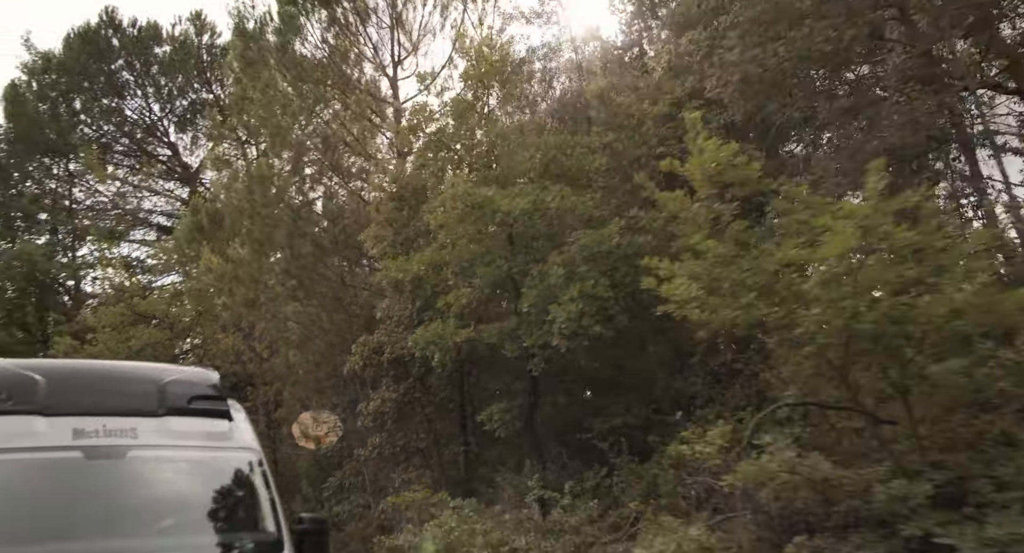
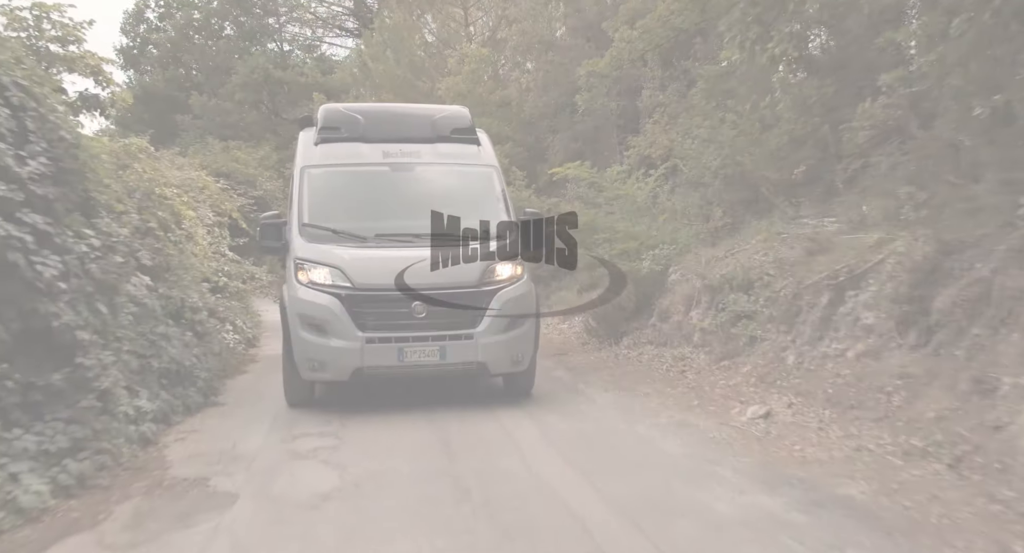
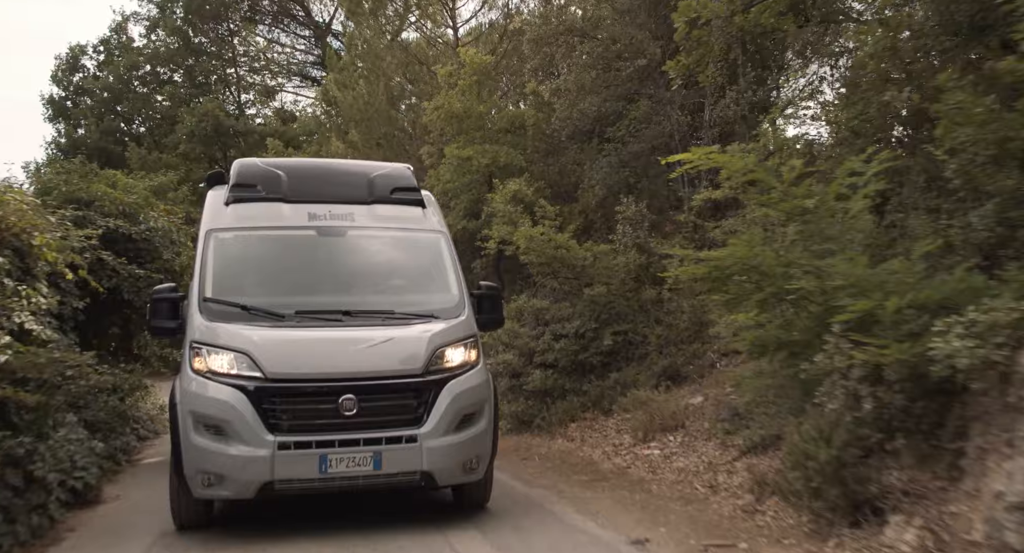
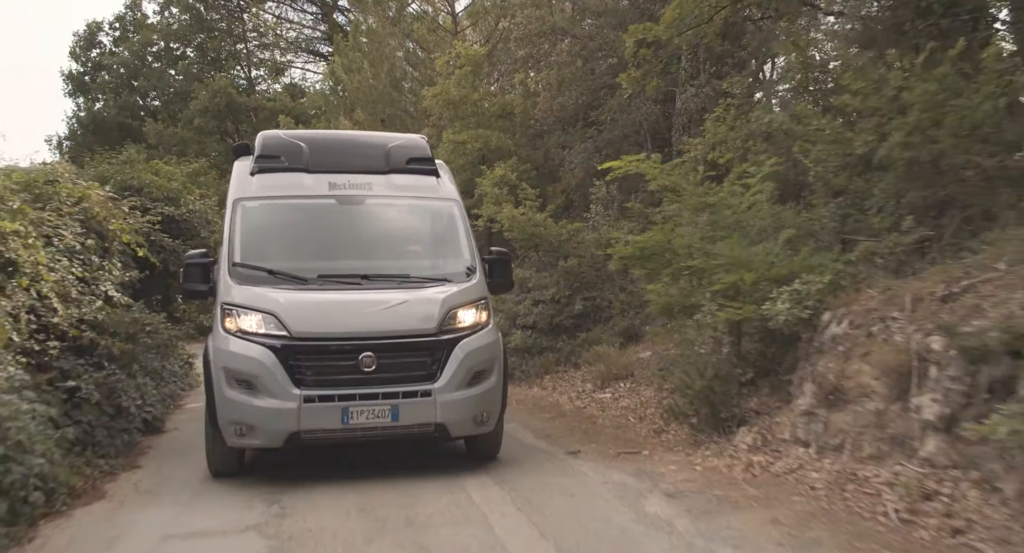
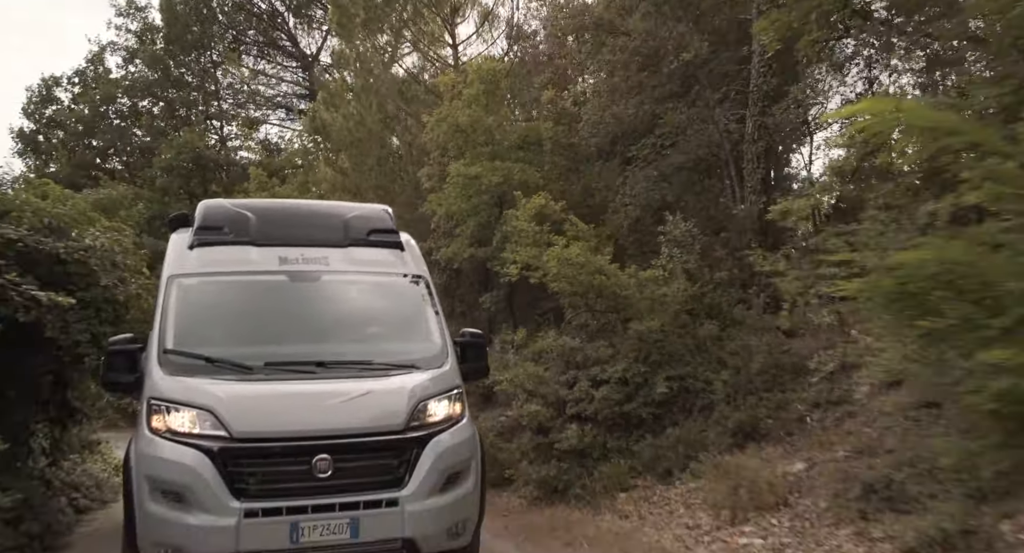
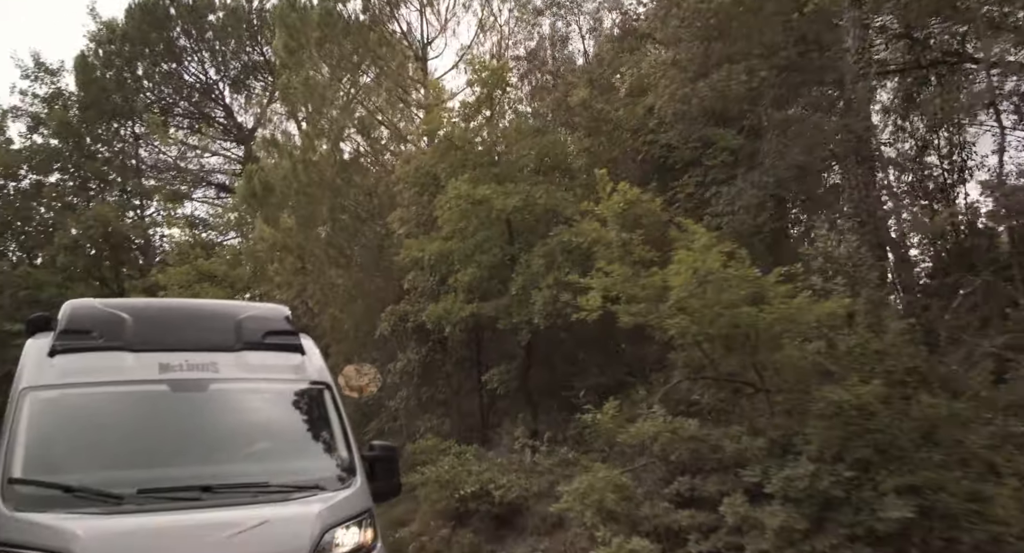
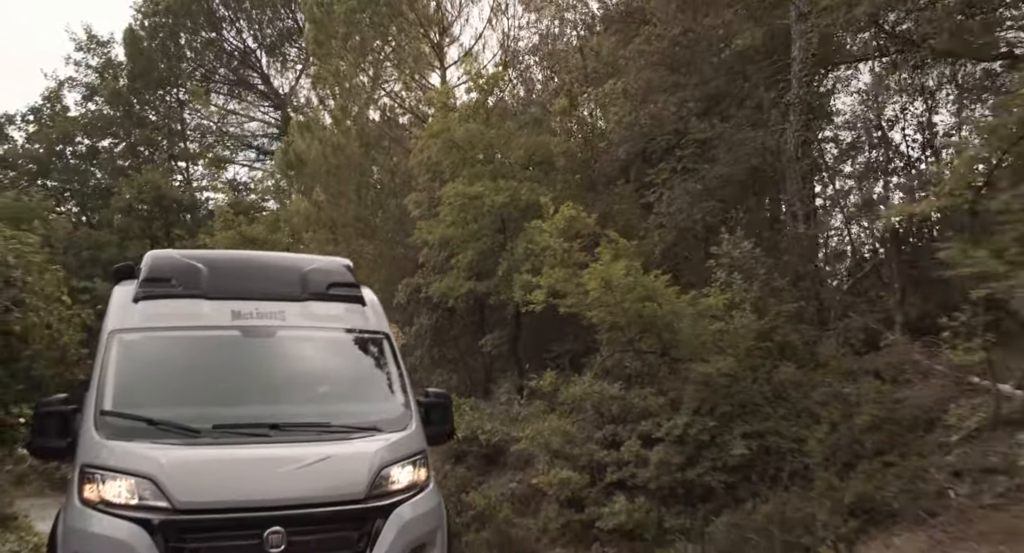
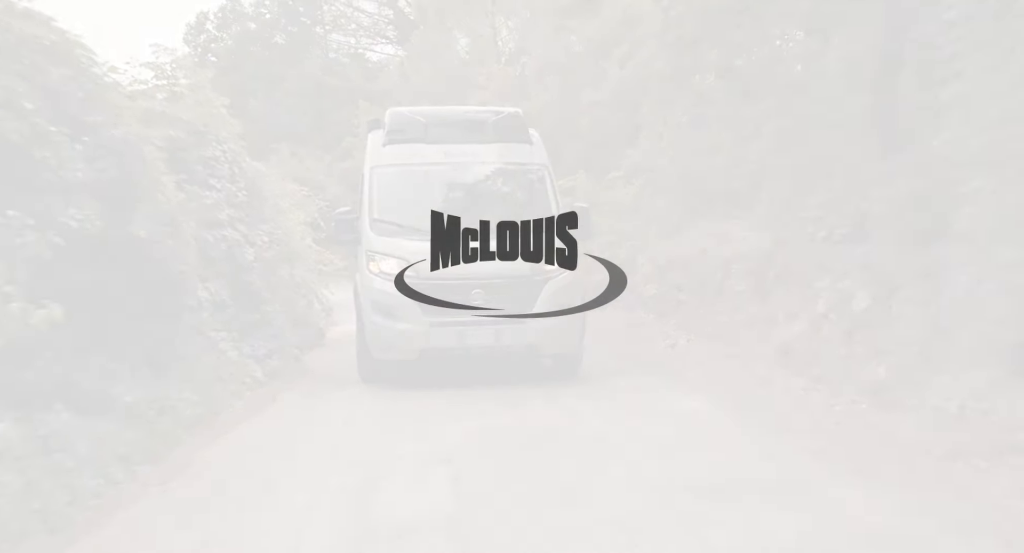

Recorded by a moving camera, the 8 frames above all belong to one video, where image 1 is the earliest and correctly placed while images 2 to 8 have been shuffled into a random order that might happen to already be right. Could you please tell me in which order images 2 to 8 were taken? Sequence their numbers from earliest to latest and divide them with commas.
6, 7, 5, 3, 4, 2, 8
